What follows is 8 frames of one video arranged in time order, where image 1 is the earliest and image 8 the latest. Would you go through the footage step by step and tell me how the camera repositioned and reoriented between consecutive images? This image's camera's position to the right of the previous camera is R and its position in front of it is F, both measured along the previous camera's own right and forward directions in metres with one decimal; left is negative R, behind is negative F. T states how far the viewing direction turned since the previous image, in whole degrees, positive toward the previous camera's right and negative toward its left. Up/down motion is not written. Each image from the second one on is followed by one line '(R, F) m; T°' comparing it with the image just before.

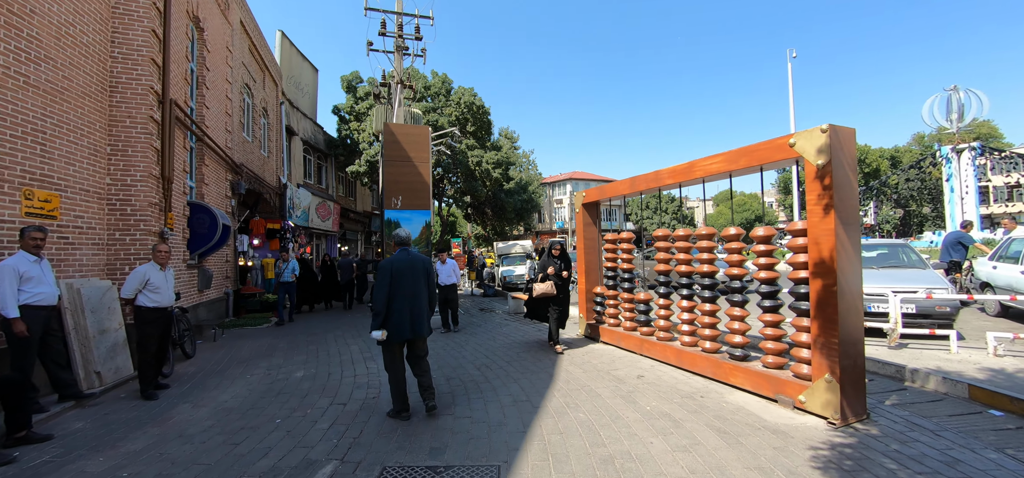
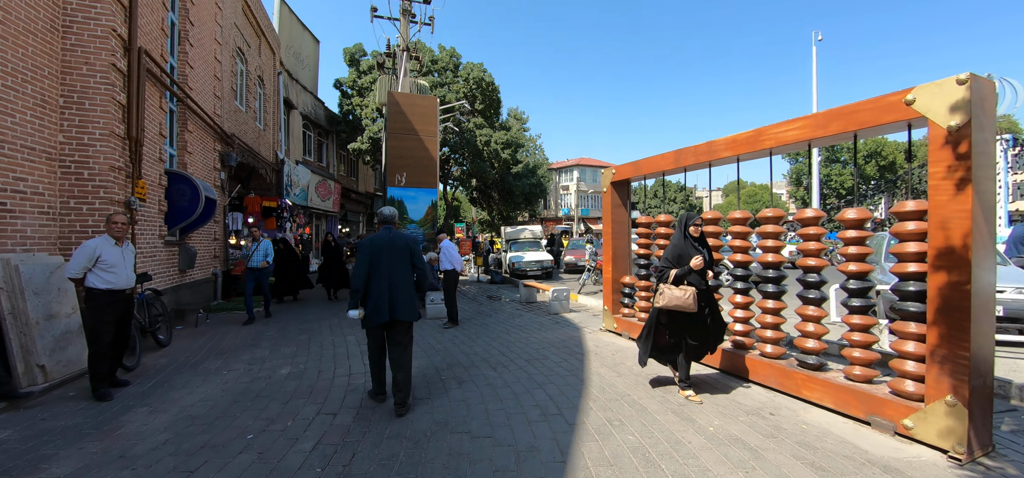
(-0.3, +0.9) m; 0°
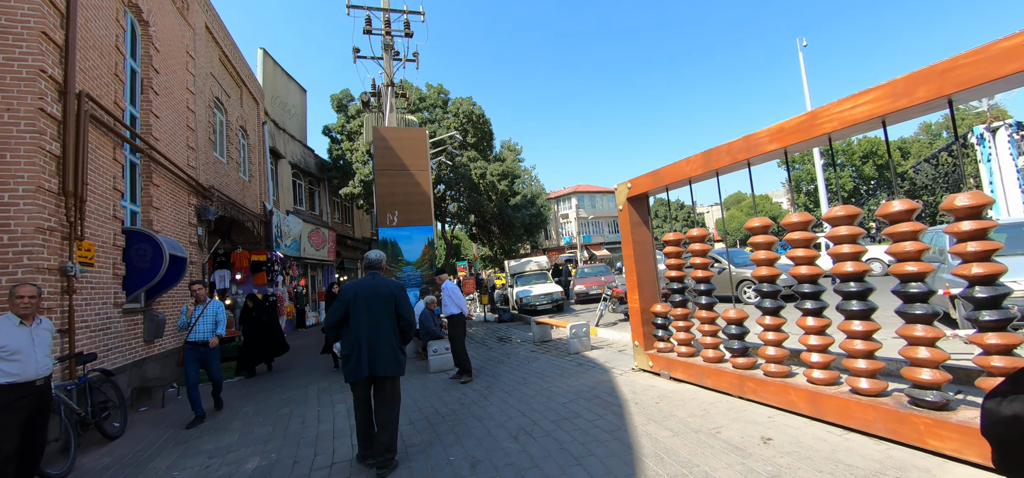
(-0.1, +0.9) m; 0°
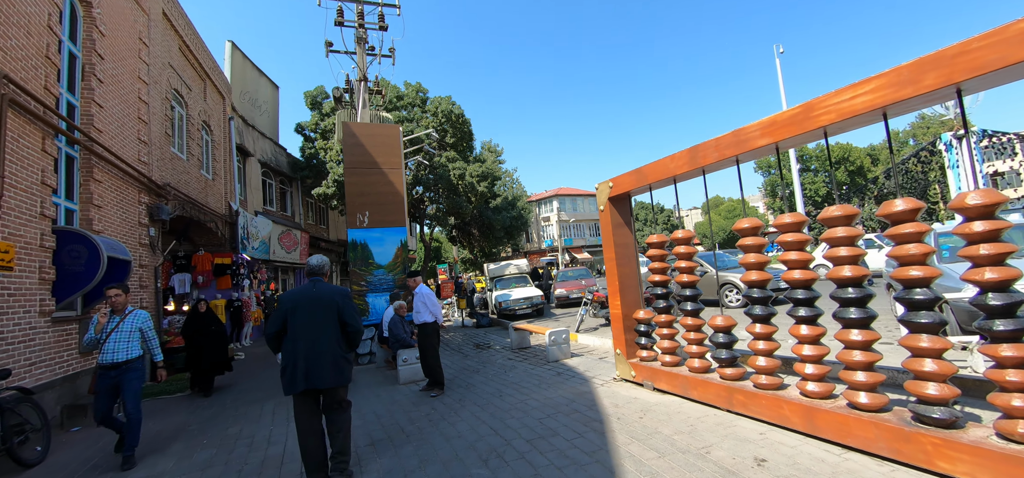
(+0.1, +0.4) m; +2°
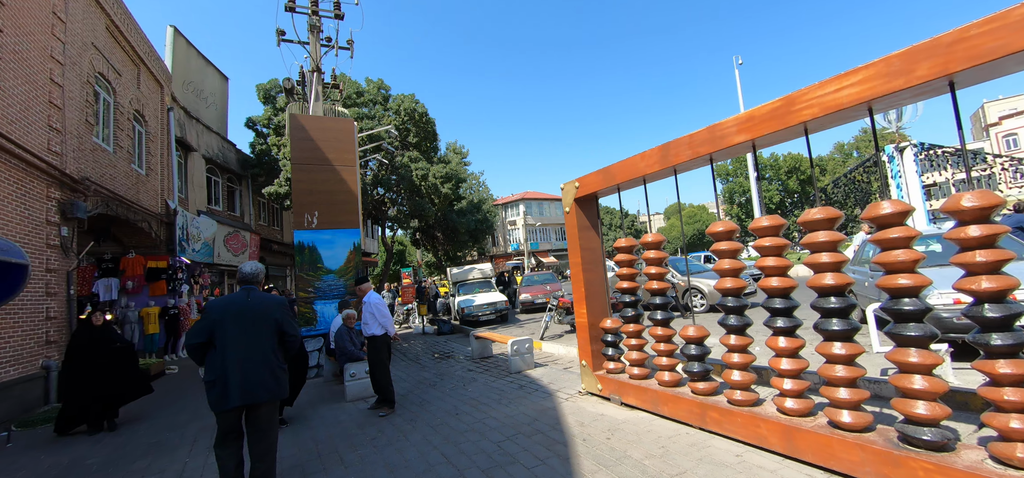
(+0.1, +0.4) m; +4°
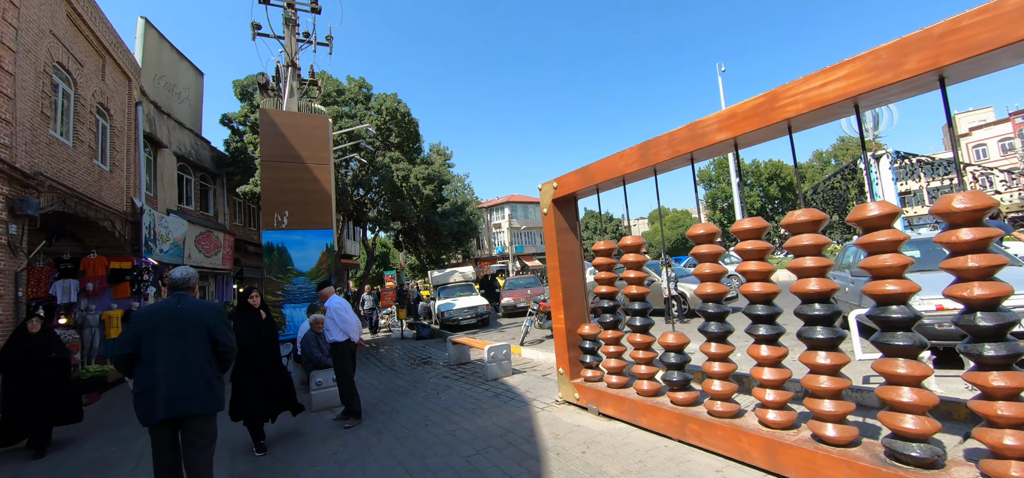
(+0.1, +0.2) m; +2°
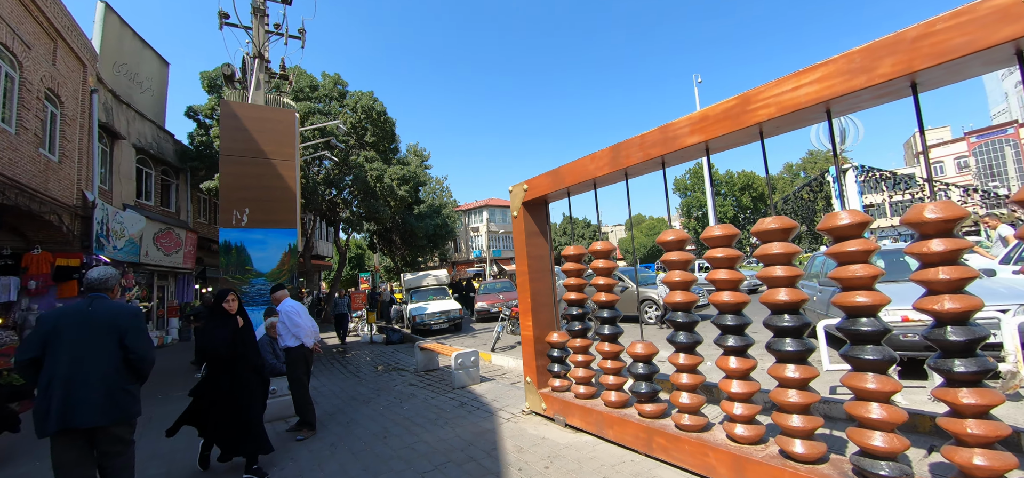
(+0.1, +0.2) m; +3°
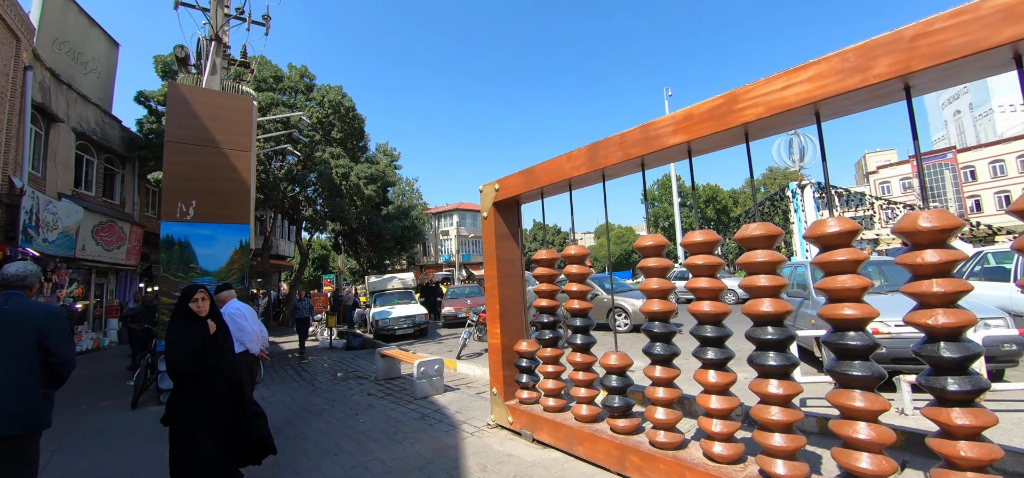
(0.0, +0.3) m; +4°
